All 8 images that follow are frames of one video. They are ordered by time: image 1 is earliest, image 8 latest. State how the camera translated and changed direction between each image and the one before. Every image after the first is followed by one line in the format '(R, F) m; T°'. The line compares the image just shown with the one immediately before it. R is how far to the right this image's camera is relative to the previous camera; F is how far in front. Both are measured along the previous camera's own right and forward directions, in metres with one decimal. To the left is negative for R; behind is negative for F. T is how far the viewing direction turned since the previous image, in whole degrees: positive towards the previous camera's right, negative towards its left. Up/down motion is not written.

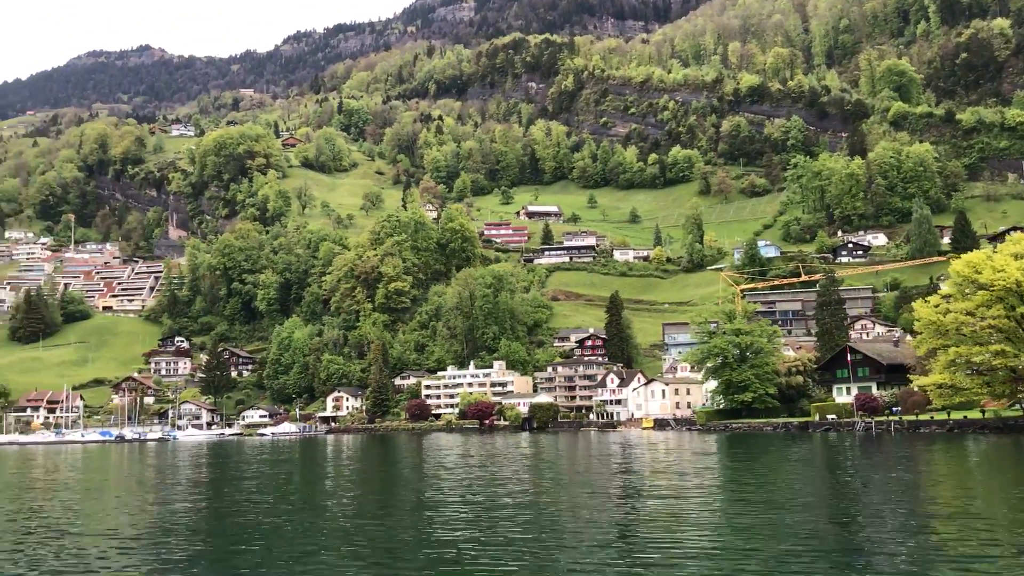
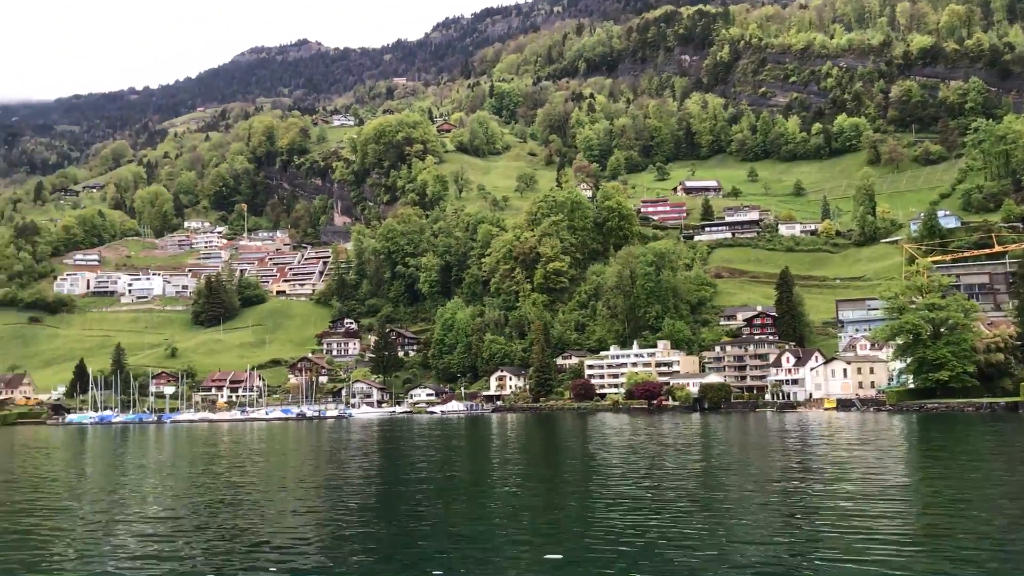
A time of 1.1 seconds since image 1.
(-2.0, +0.8) m; -9°
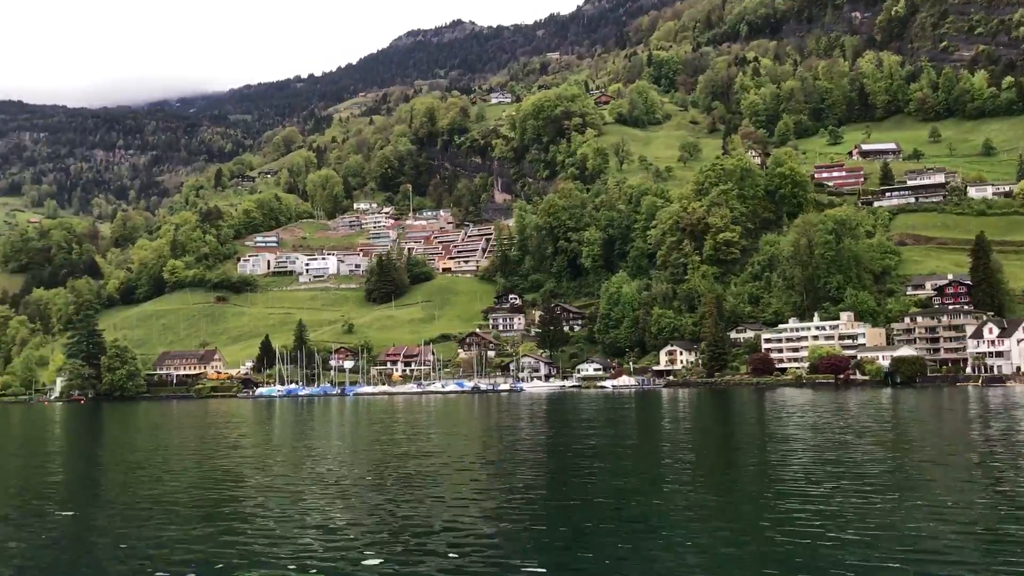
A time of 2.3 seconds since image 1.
(-2.0, +0.8) m; -9°
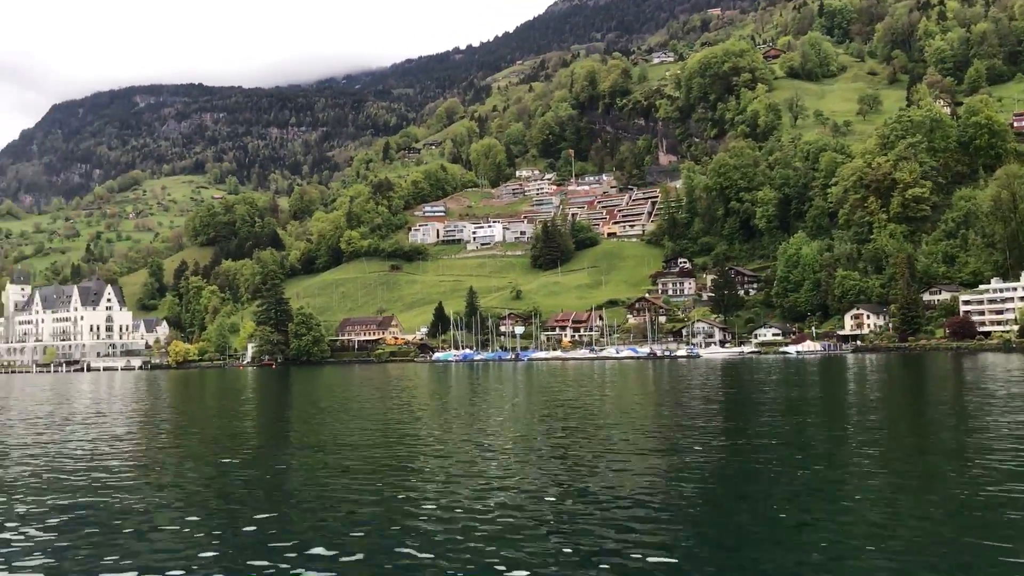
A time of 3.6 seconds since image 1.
(-2.1, +0.8) m; -9°
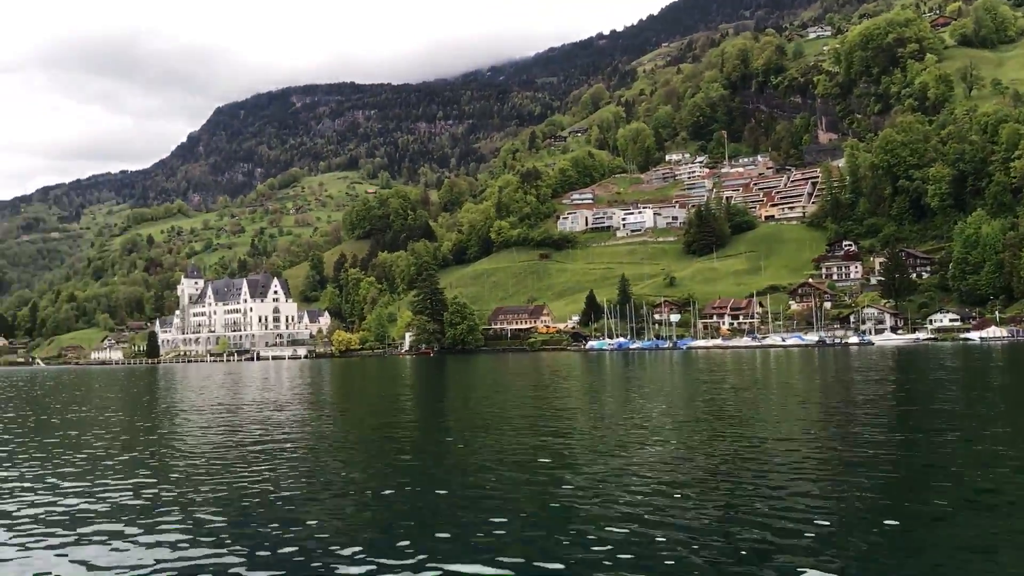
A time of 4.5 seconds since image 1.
(-1.3, +0.9) m; -9°
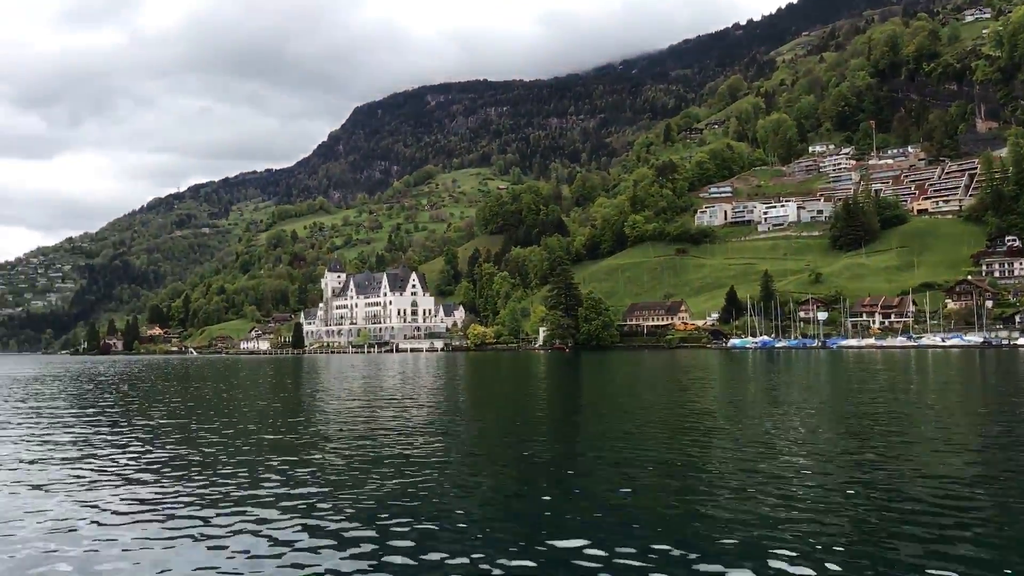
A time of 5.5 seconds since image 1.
(-1.3, +0.8) m; -8°
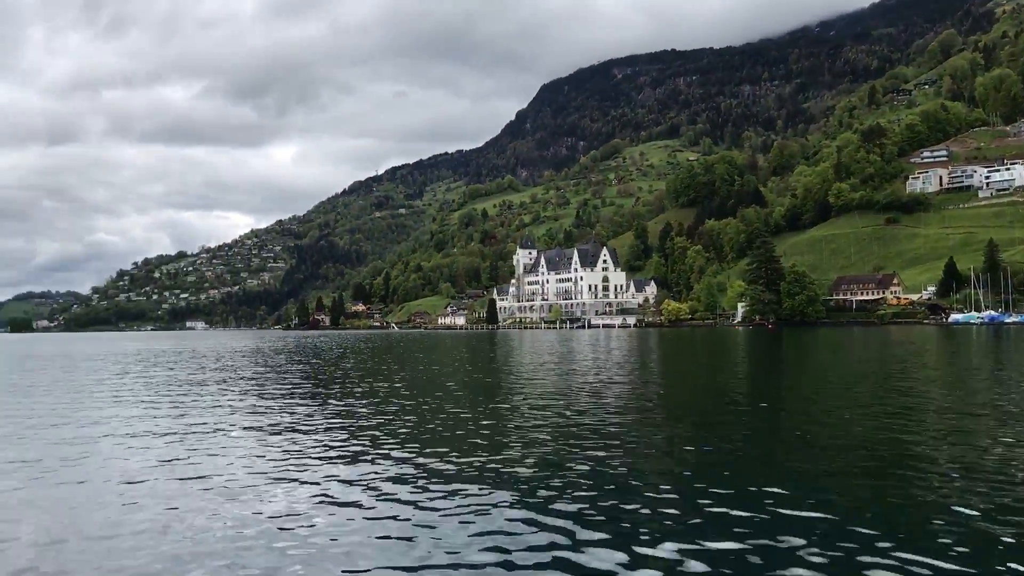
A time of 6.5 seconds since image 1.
(-1.2, +1.2) m; -11°
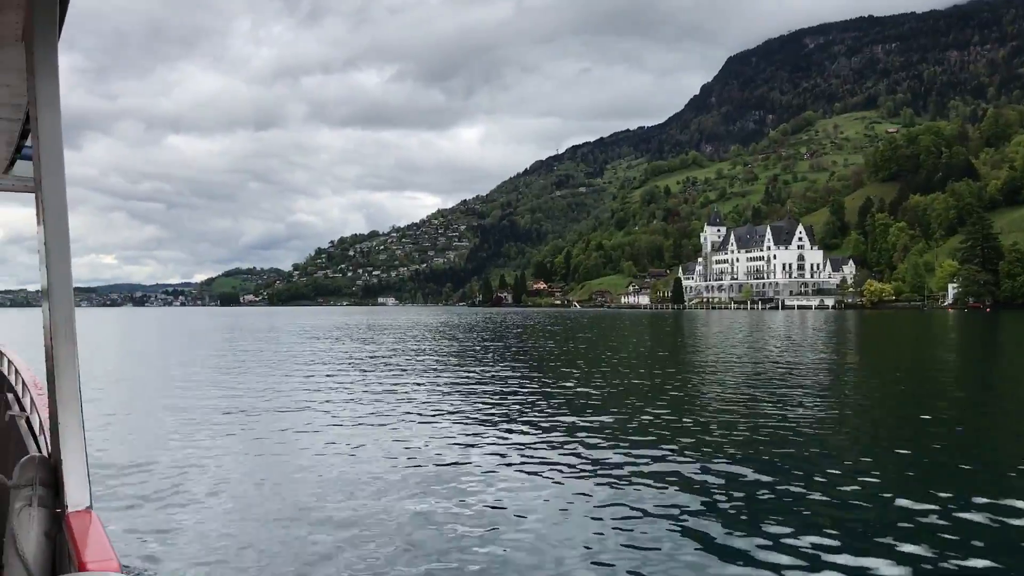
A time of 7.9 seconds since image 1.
(-1.5, +1.2) m; -11°
